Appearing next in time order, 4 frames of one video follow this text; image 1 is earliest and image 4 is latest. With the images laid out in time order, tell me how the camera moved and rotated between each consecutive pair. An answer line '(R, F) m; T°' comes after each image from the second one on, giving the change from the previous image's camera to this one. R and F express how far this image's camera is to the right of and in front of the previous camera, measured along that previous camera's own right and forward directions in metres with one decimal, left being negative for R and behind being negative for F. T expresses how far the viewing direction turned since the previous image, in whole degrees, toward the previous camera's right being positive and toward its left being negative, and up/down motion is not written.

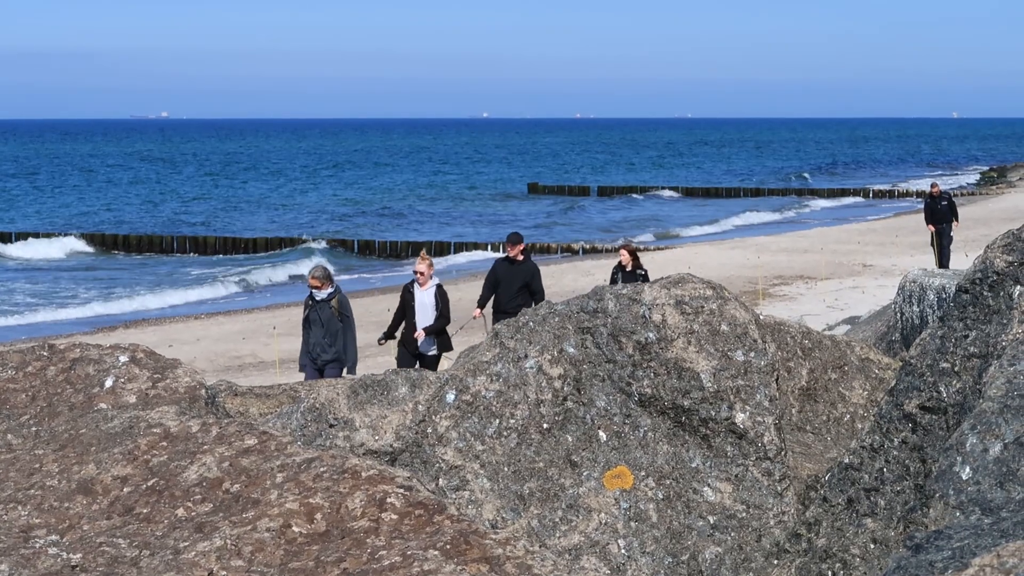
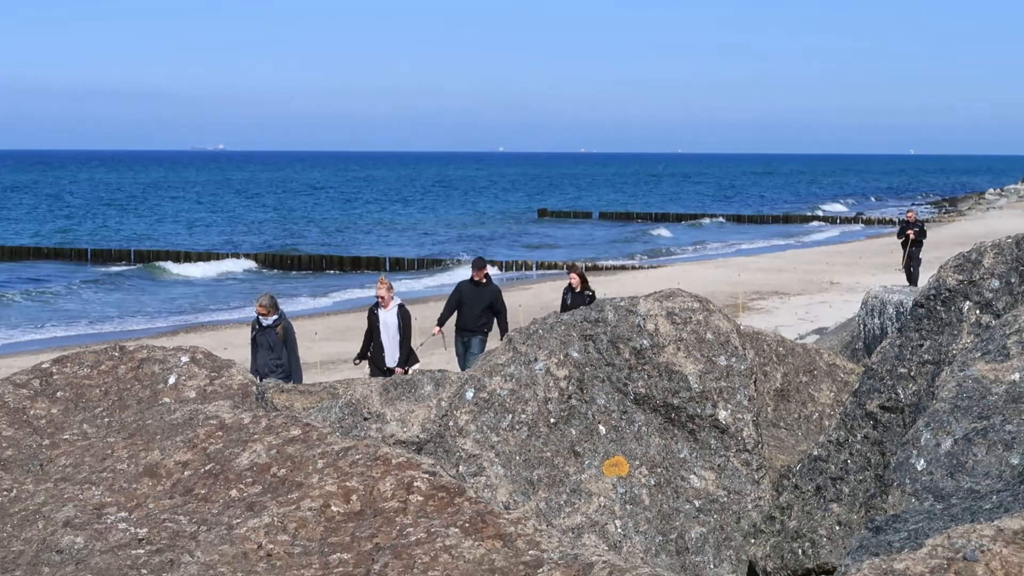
(0.0, -0.4) m; 0°
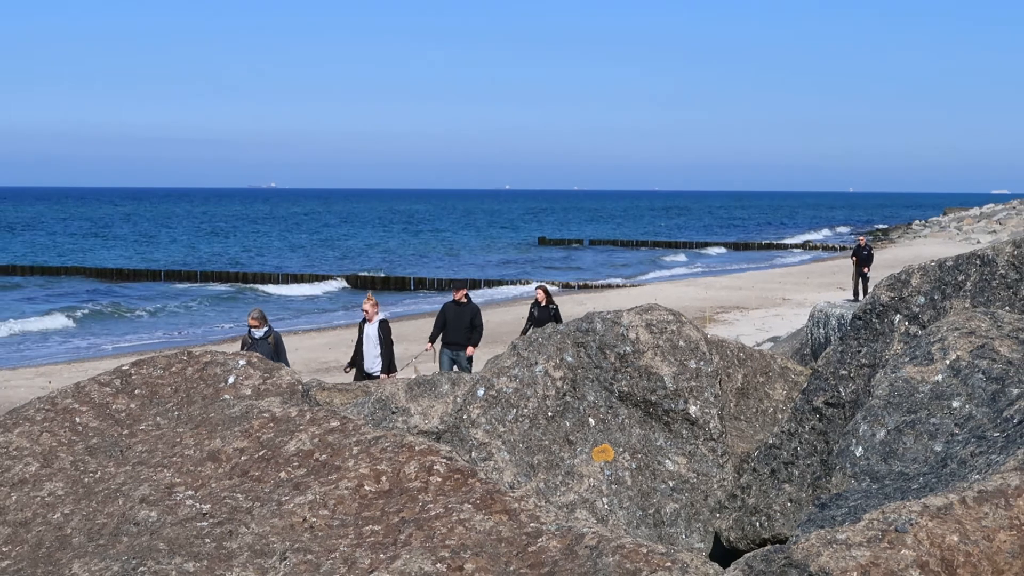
(0.0, -0.6) m; 0°
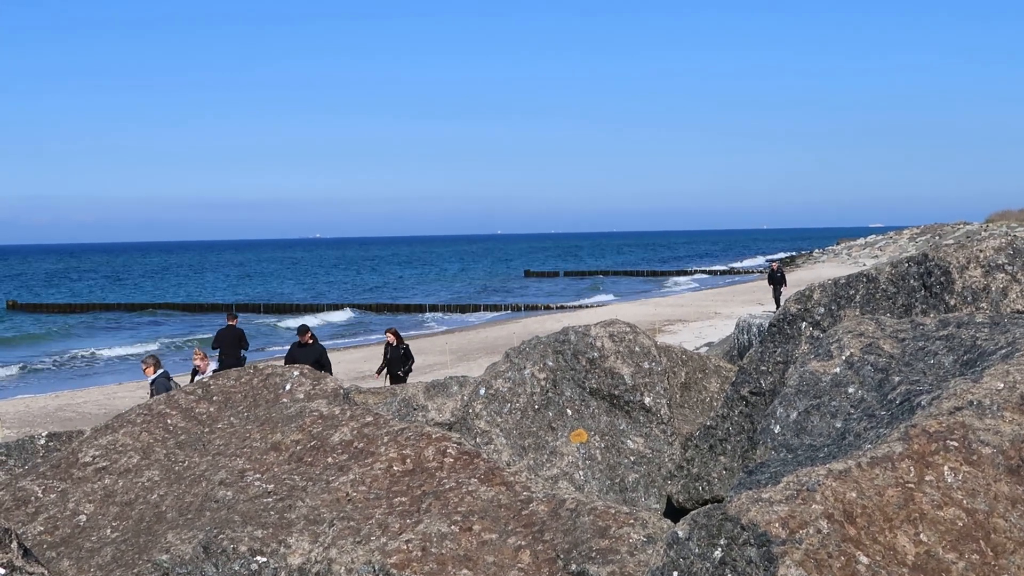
(+0.1, -1.1) m; 0°
